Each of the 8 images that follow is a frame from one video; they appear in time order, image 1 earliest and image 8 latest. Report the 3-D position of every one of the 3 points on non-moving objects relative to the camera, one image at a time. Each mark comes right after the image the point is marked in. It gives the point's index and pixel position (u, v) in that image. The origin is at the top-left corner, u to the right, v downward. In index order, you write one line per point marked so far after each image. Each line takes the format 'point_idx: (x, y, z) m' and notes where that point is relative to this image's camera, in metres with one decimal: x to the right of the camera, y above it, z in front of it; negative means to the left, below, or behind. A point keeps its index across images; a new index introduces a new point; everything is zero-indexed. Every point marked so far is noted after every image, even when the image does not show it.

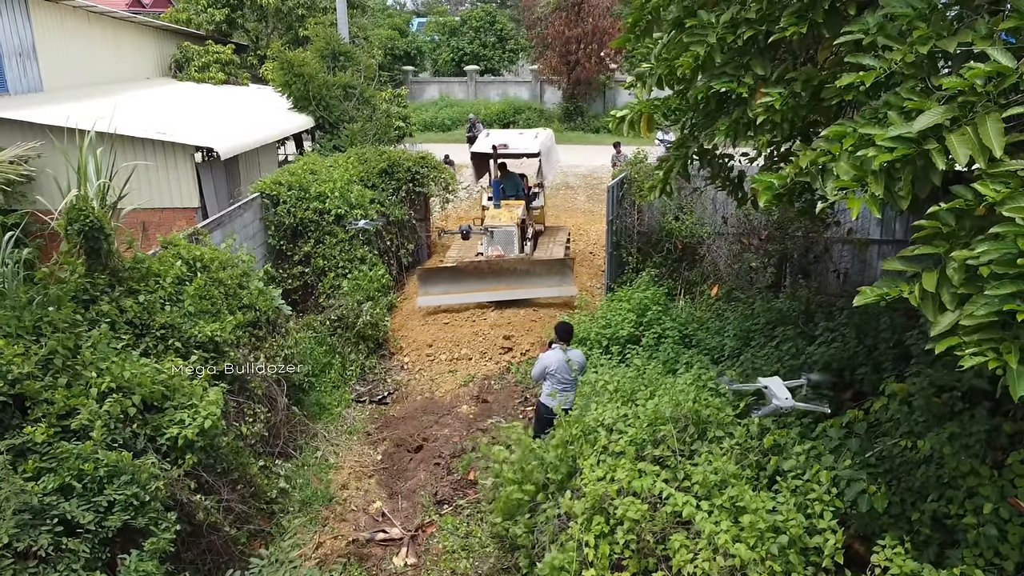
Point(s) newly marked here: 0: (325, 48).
0: (-3.4, +4.4, +14.7) m
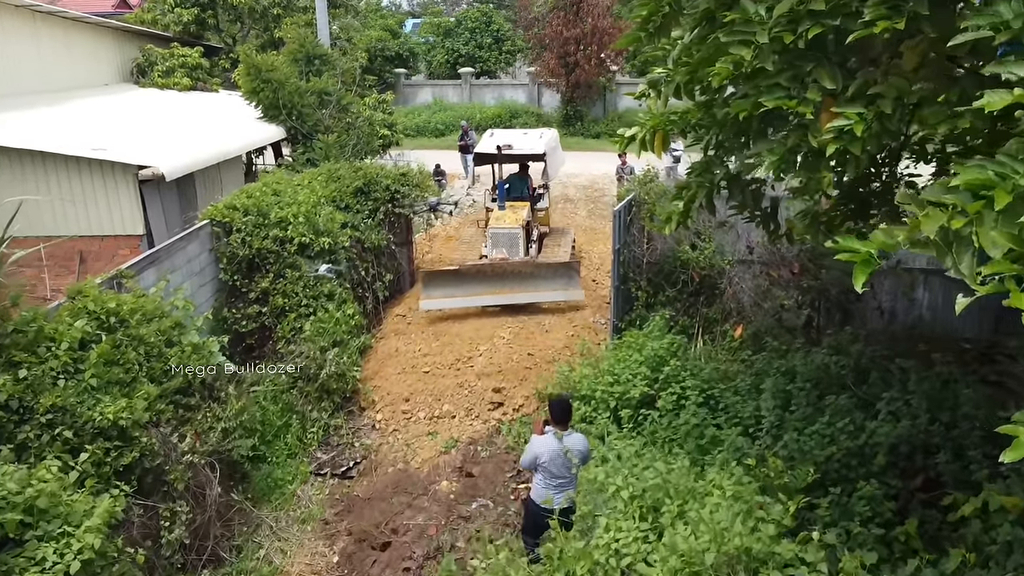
0: (-3.5, +3.9, +13.3) m
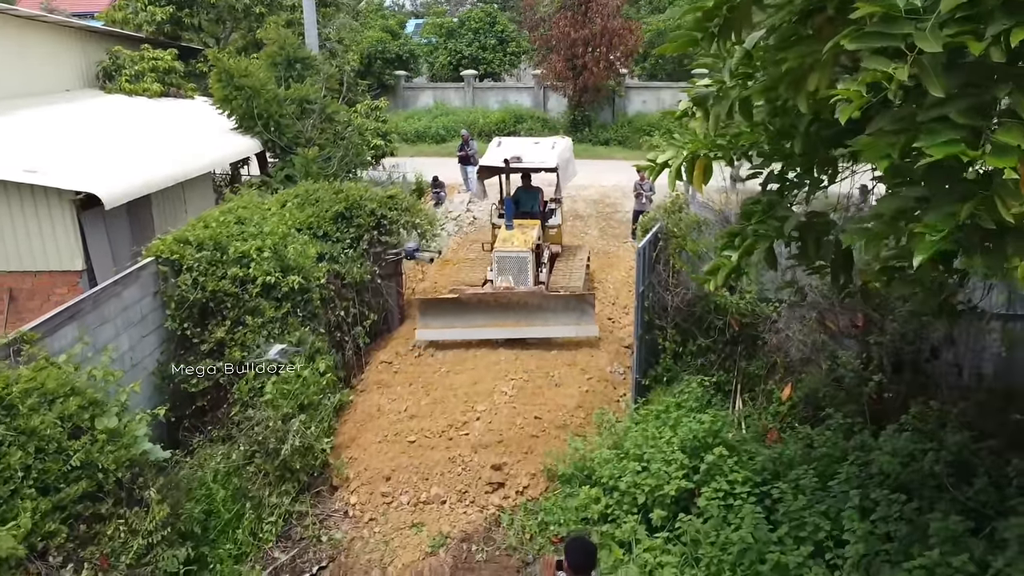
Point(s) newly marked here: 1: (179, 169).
0: (-3.5, +3.5, +11.9) m
1: (-4.0, +1.4, +9.6) m
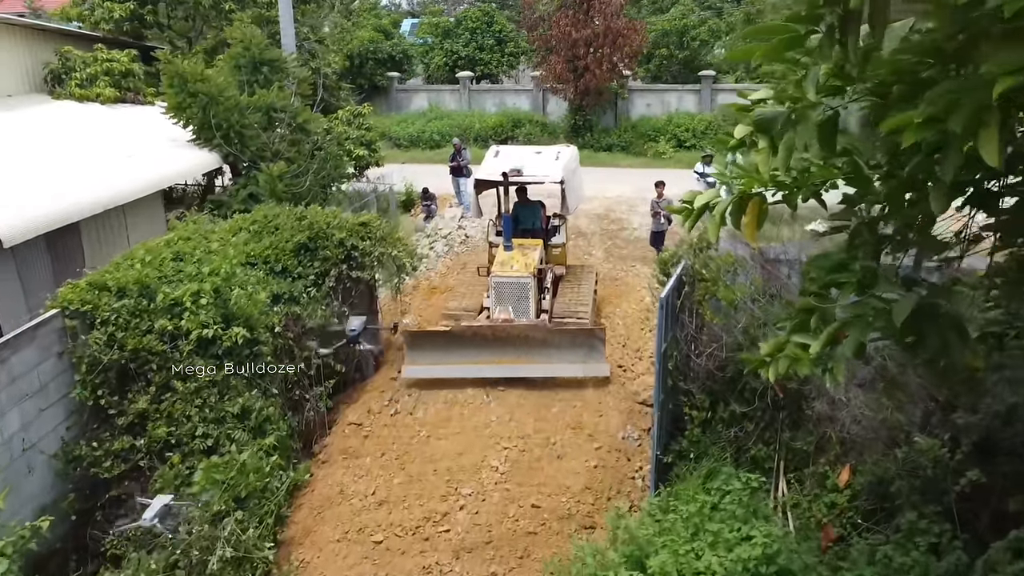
0: (-3.5, +3.0, +10.5) m
1: (-4.1, +1.0, +8.2) m
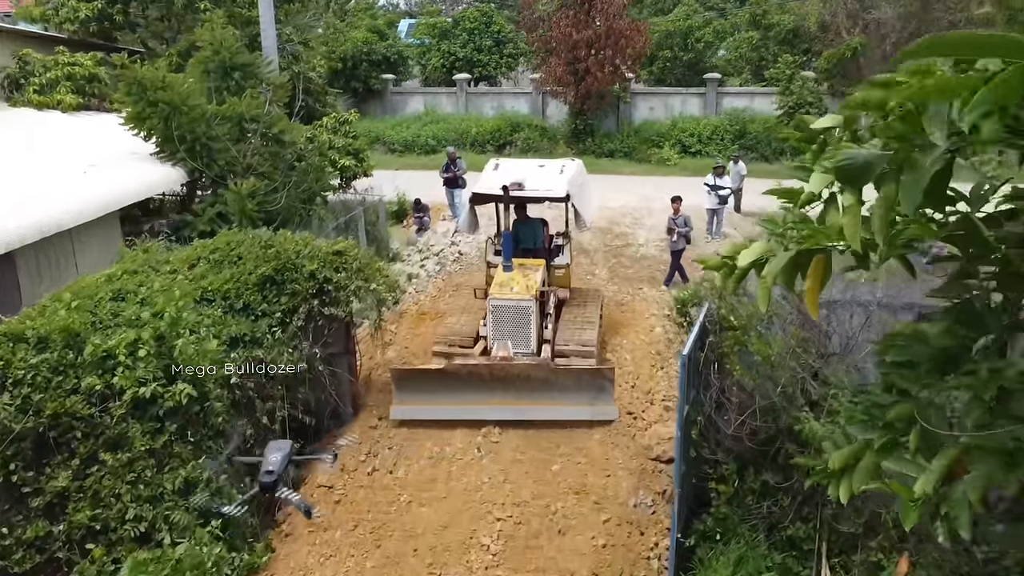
0: (-3.6, +2.7, +9.5) m
1: (-4.1, +0.7, +7.2) m
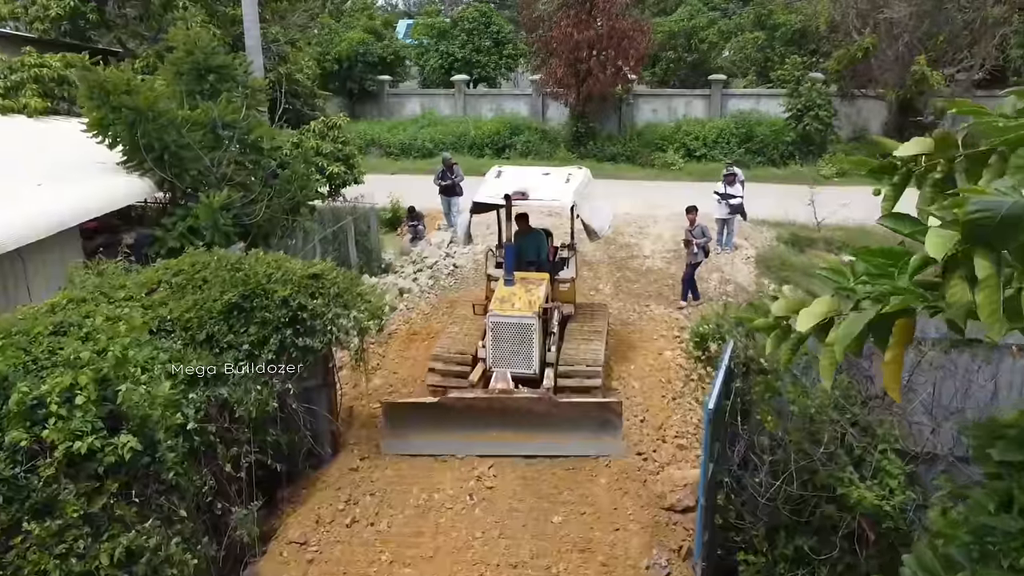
0: (-3.6, +2.5, +8.8) m
1: (-4.1, +0.4, +6.5) m
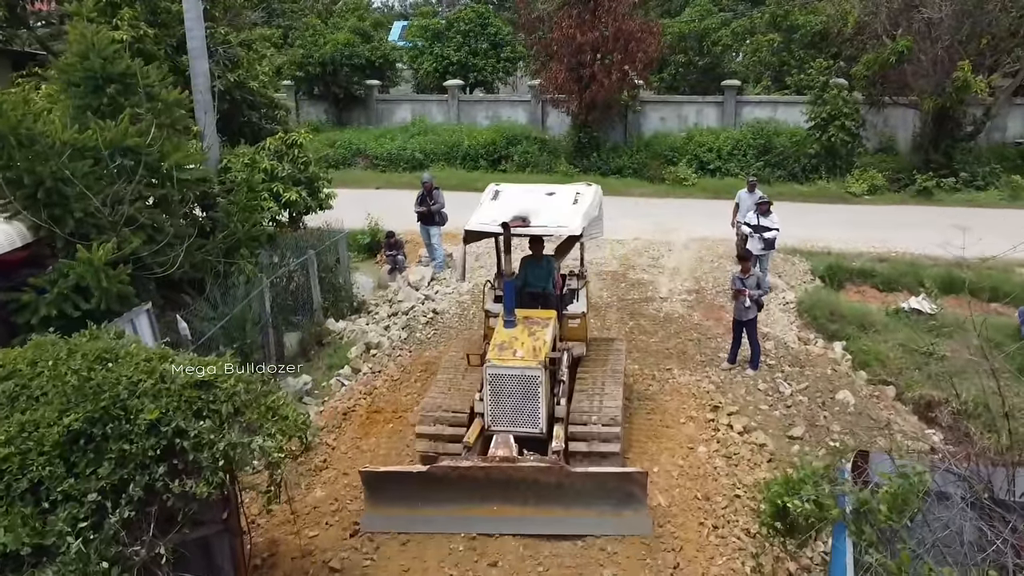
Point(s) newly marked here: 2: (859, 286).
0: (-3.7, +1.9, +6.8) m
1: (-4.3, -0.2, +4.5) m
2: (+5.1, 0.0, +11.9) m
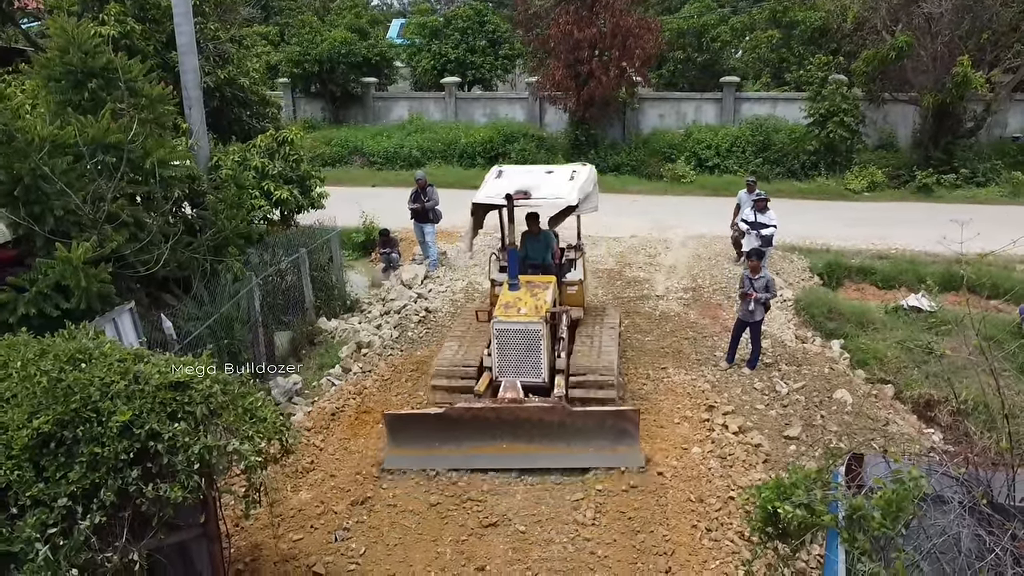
0: (-3.8, +1.9, +6.7) m
1: (-4.3, -0.2, +4.4) m
2: (+5.1, +0.1, +11.7) m
